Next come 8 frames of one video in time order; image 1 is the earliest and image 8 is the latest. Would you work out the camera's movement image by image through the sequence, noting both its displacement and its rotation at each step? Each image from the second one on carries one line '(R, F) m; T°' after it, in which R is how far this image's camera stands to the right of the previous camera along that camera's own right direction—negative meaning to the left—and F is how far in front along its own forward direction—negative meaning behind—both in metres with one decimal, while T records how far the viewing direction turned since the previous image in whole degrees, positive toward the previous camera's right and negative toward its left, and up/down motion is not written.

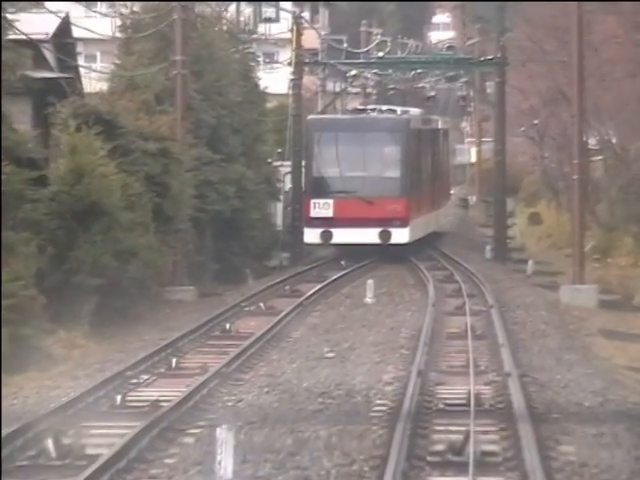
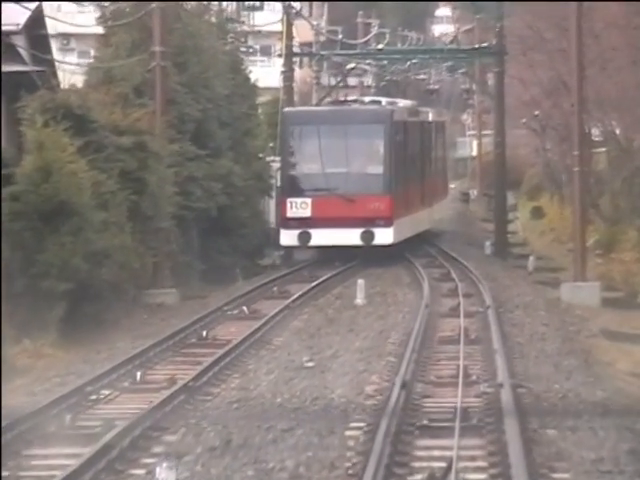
(+0.2, +1.0) m; 0°
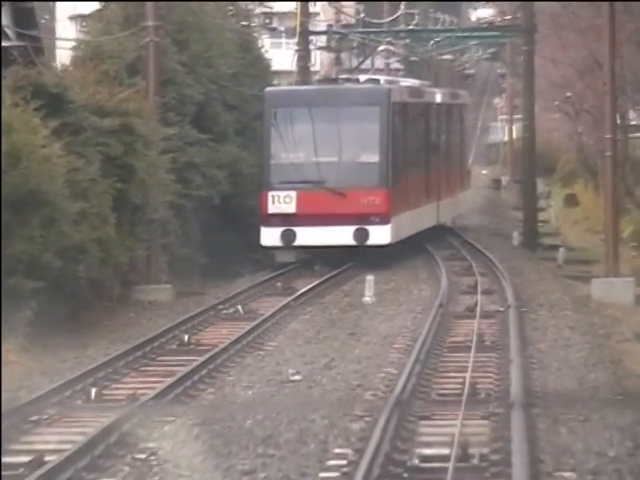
(+0.3, +1.7) m; -1°
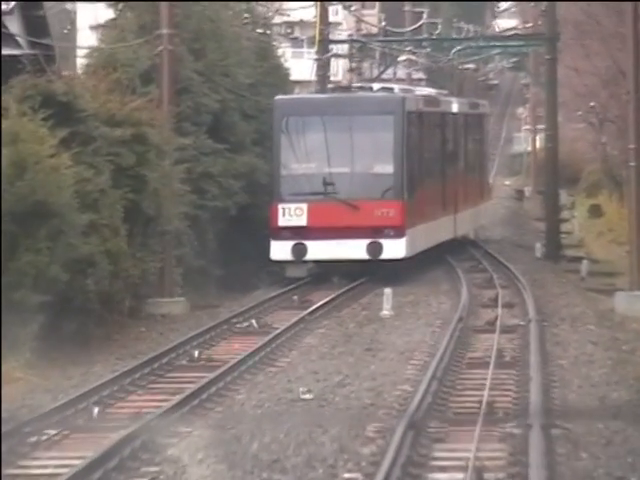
(+0.1, +0.4) m; -1°
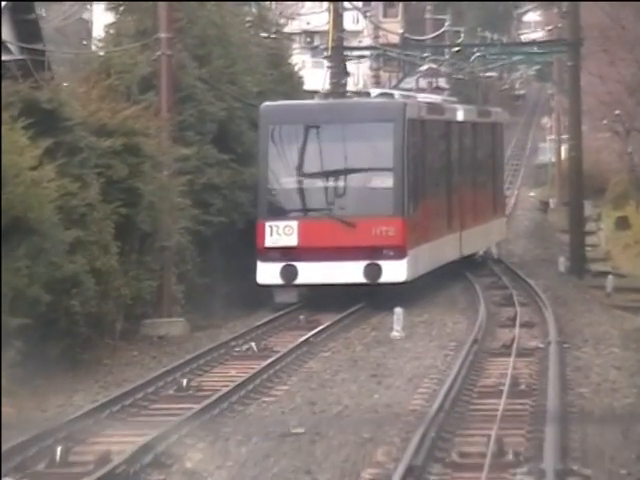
(+0.2, +1.1) m; -1°
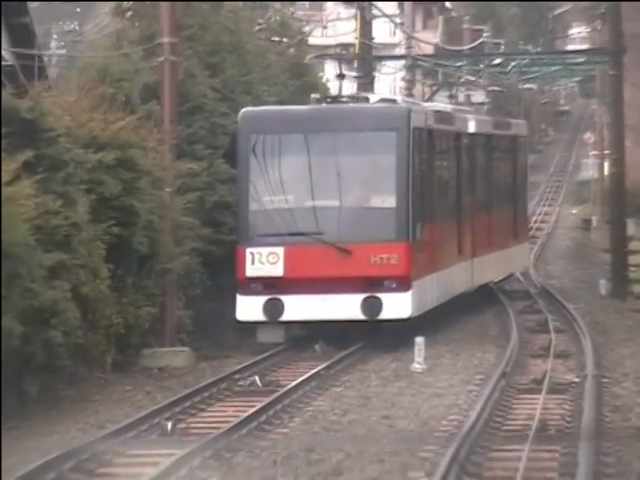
(+0.2, +1.4) m; -1°
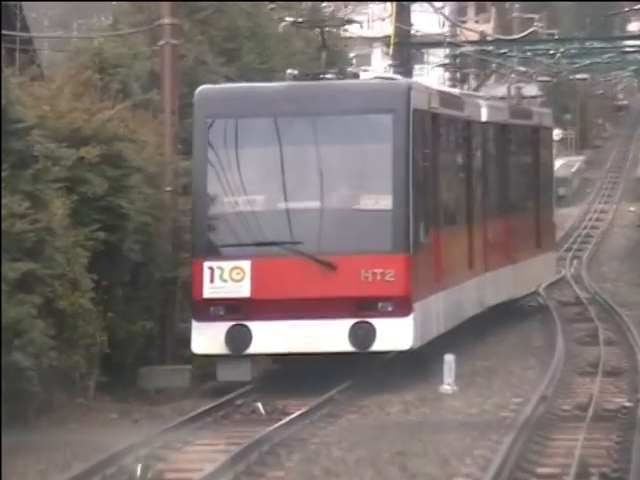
(+0.3, +1.8) m; -2°
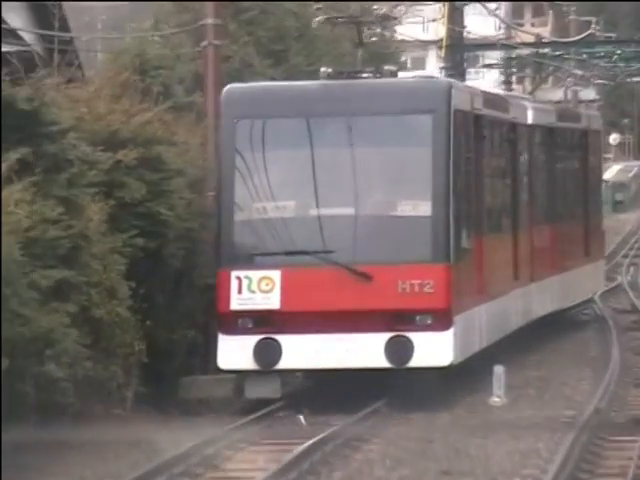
(+0.1, +0.4) m; -2°
